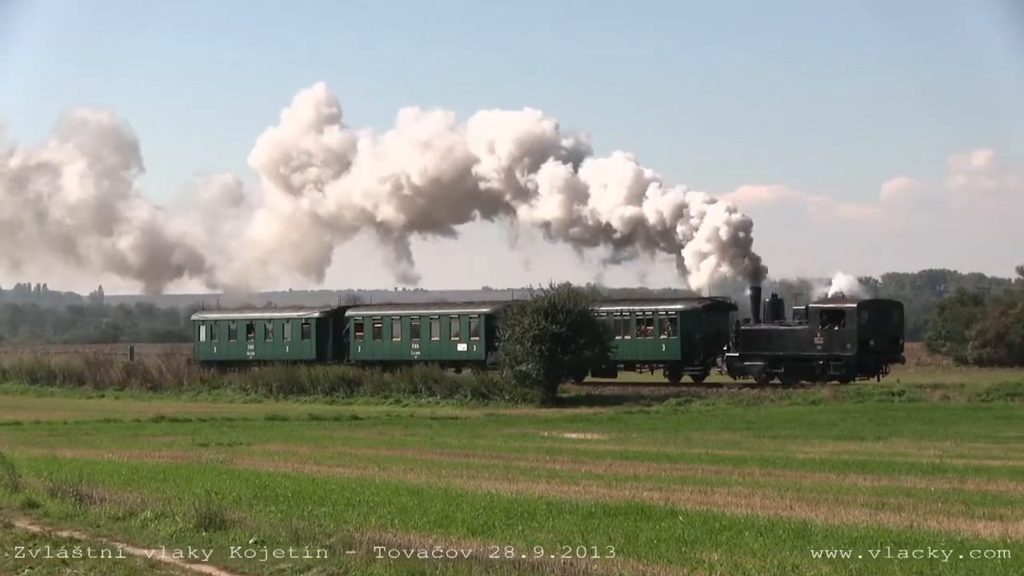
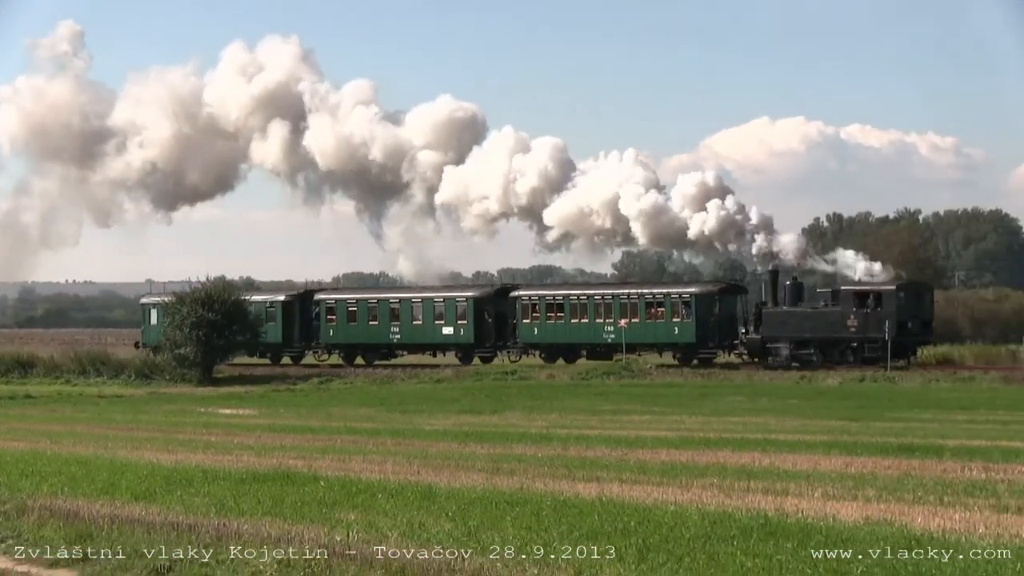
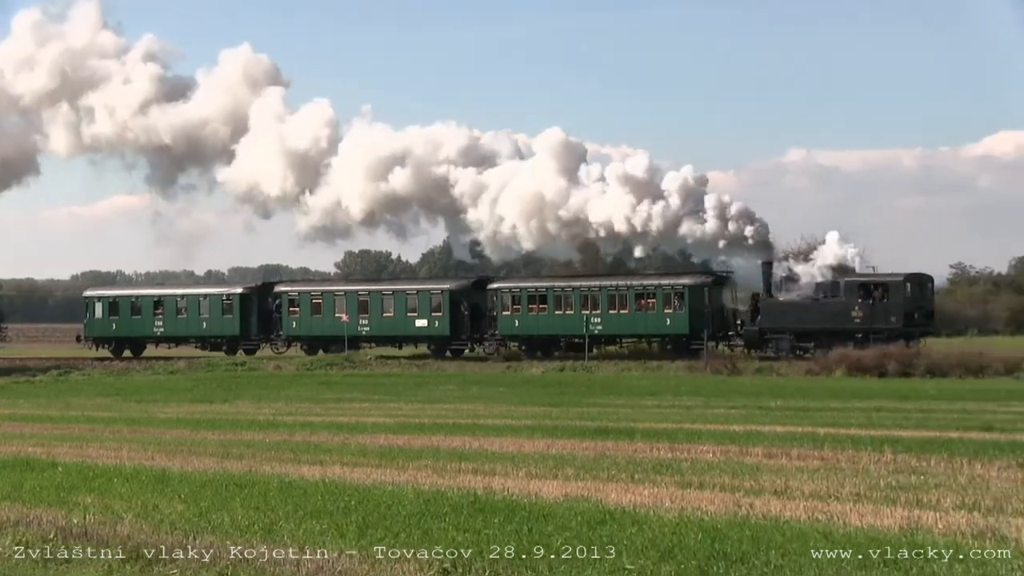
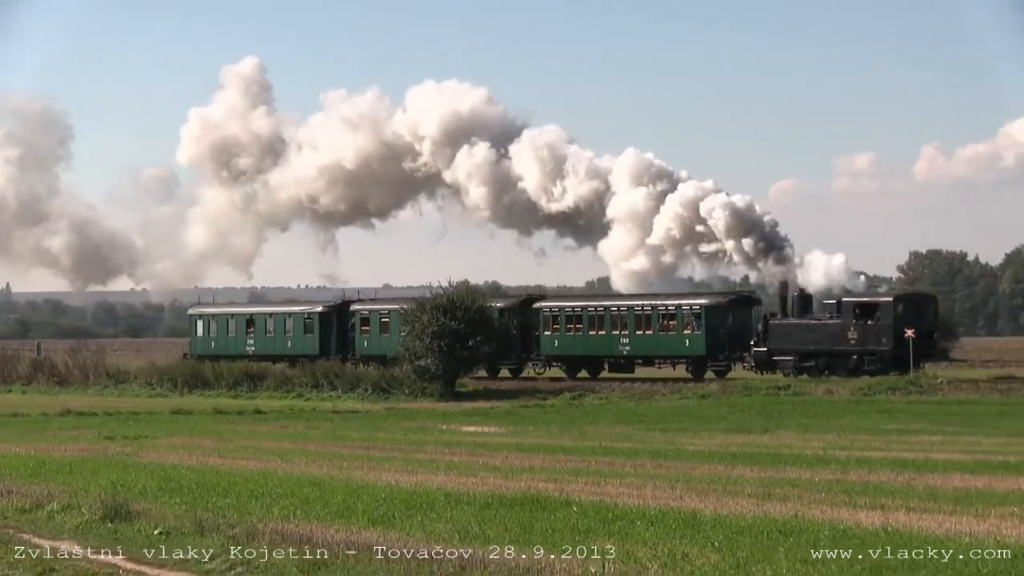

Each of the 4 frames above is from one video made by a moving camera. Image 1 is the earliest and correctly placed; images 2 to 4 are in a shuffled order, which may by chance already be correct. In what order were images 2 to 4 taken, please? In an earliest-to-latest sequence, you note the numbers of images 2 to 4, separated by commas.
4, 2, 3
